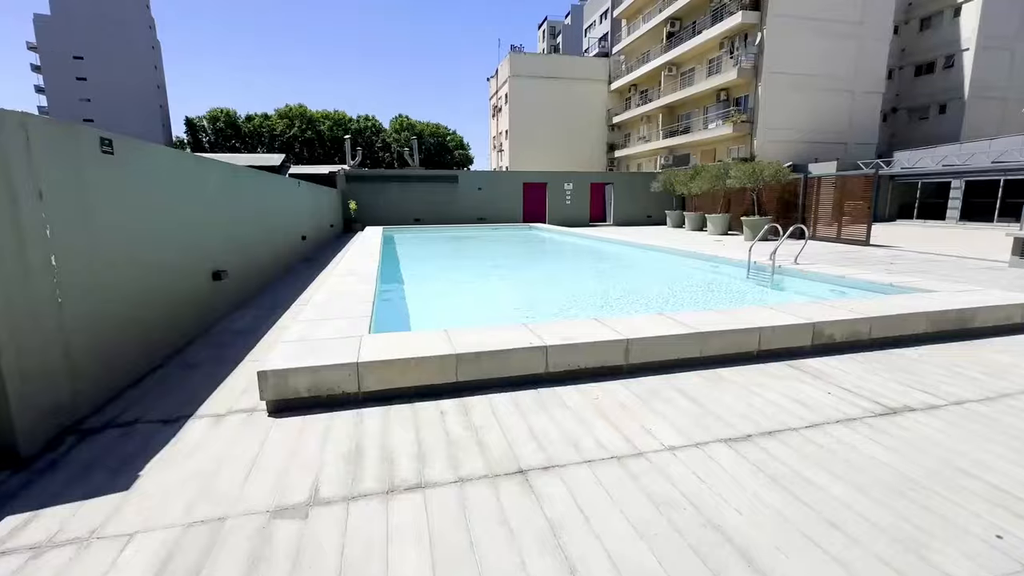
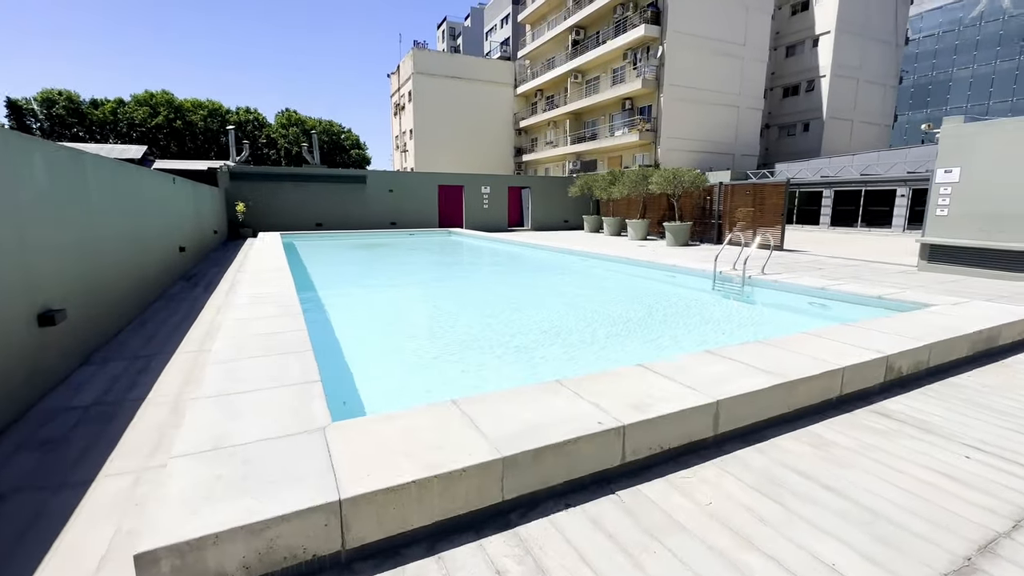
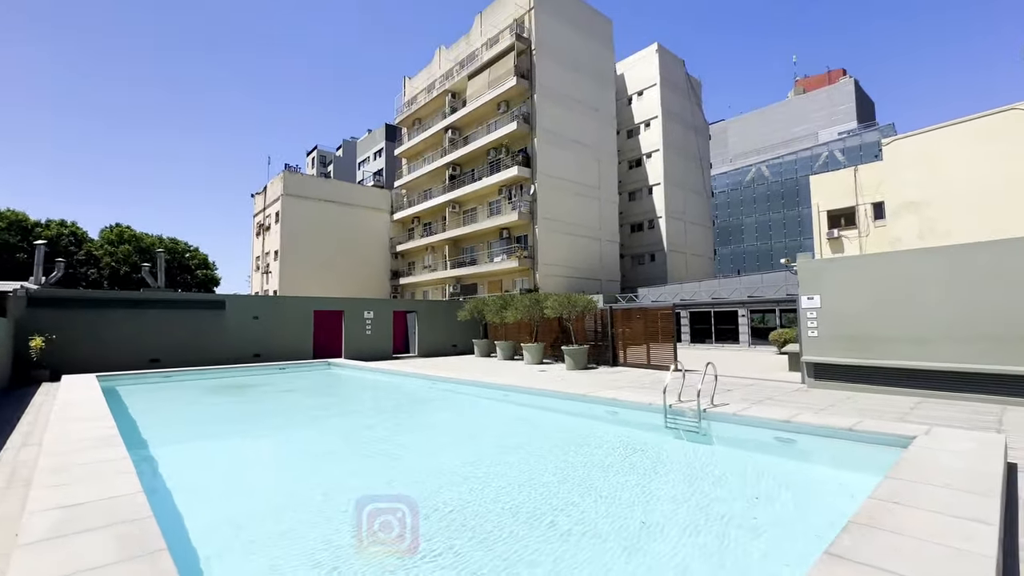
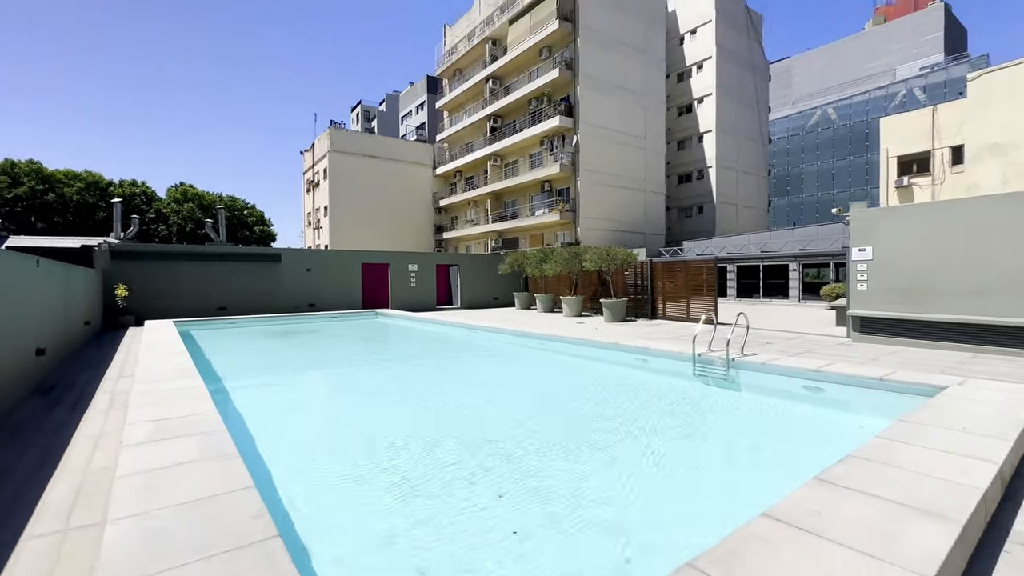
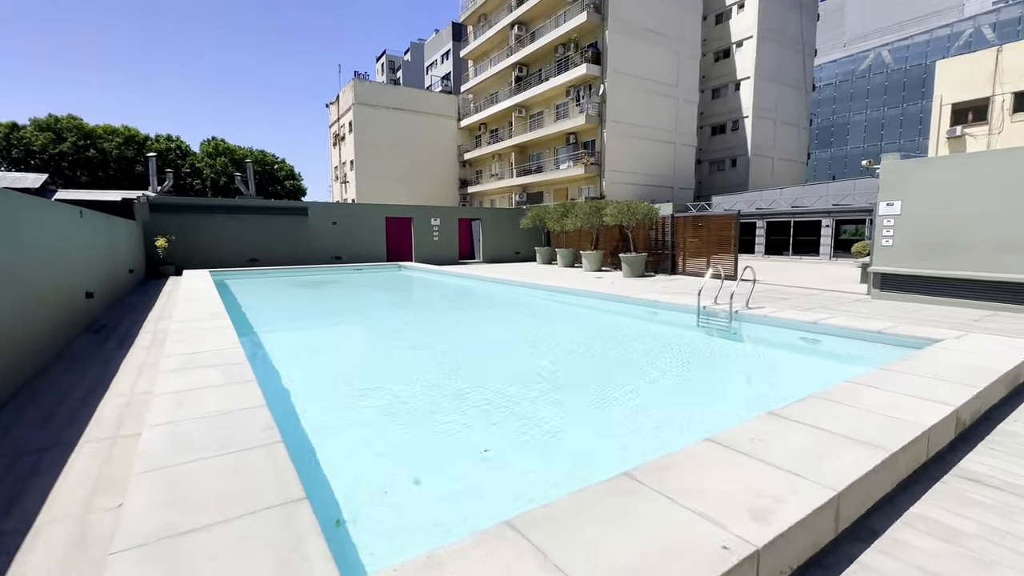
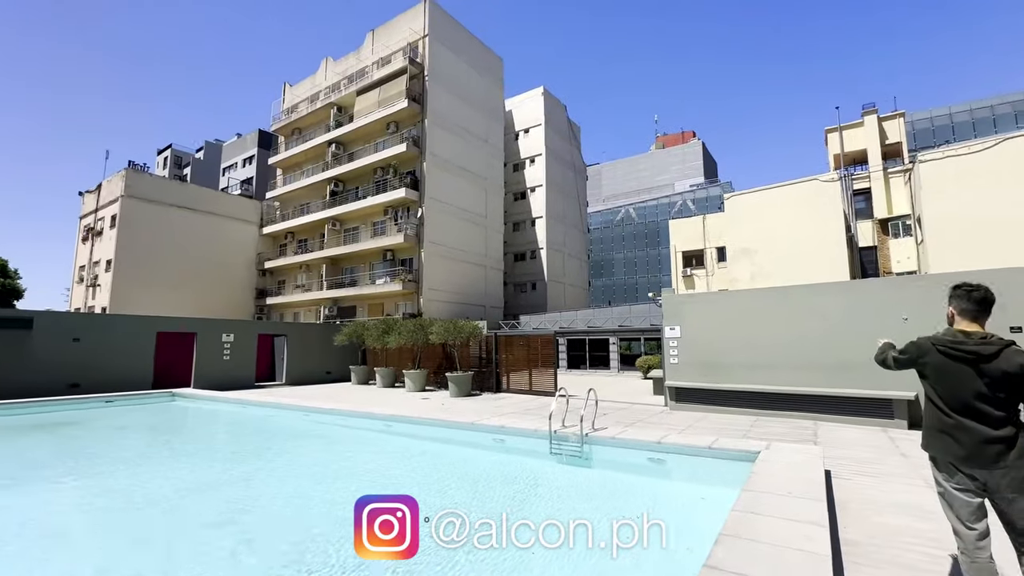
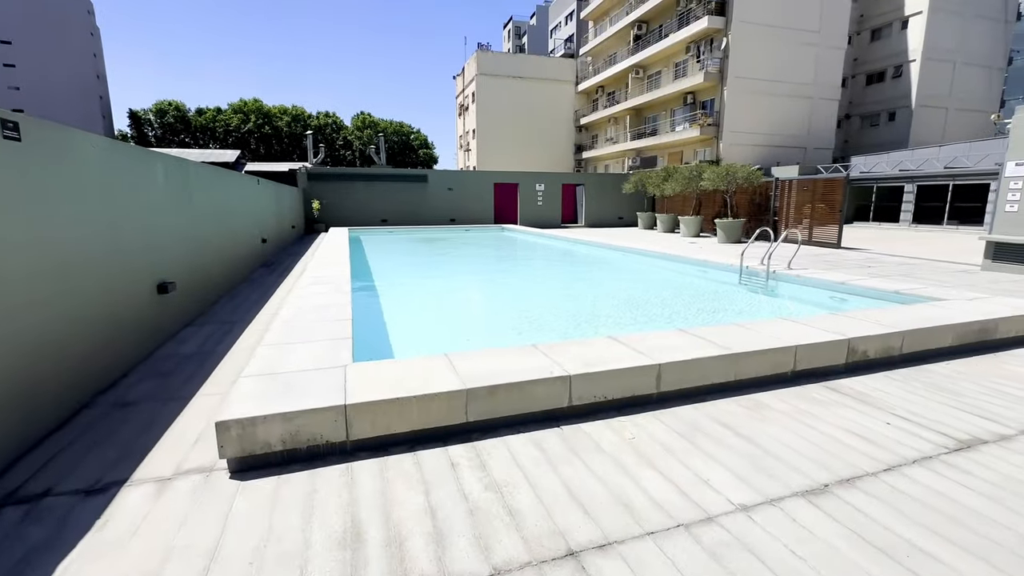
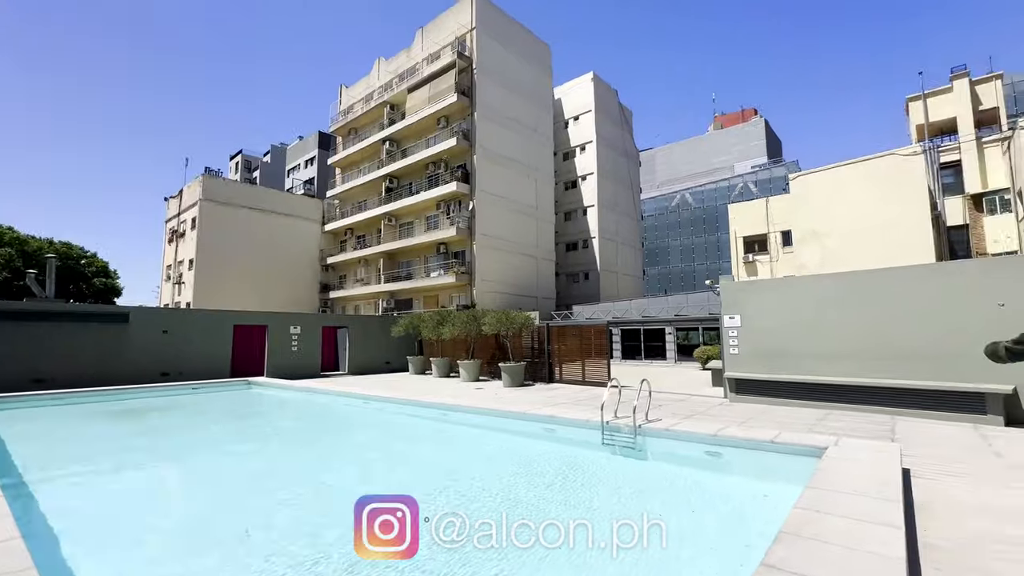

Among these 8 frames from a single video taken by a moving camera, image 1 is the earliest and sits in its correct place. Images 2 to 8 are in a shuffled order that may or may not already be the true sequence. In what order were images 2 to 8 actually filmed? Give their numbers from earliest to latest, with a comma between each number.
7, 2, 5, 4, 3, 8, 6
